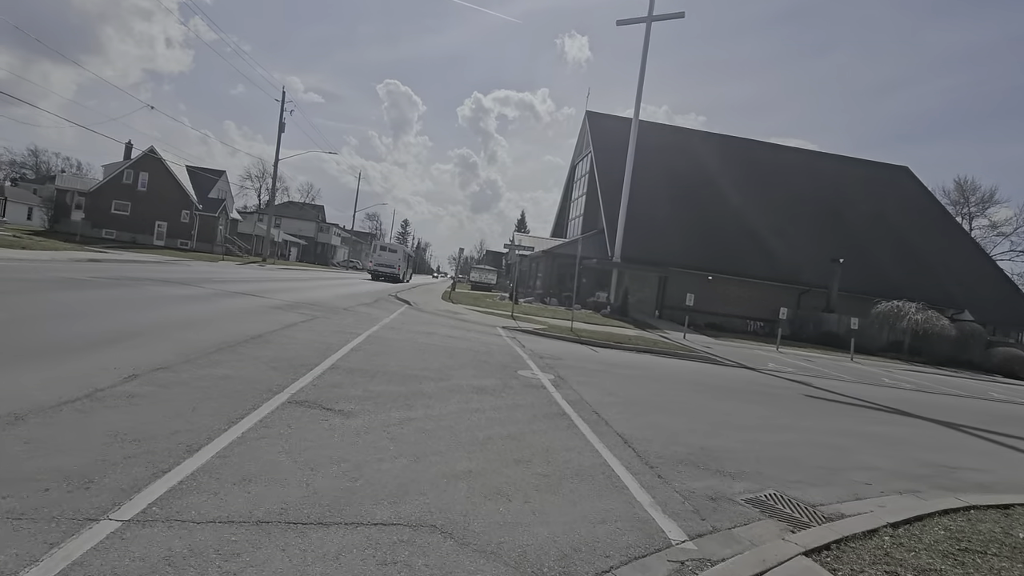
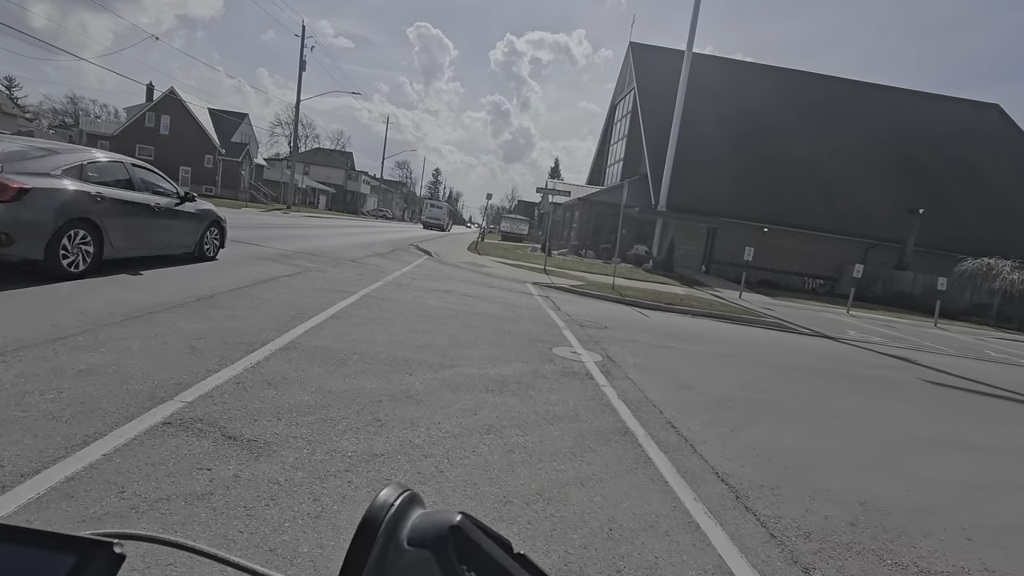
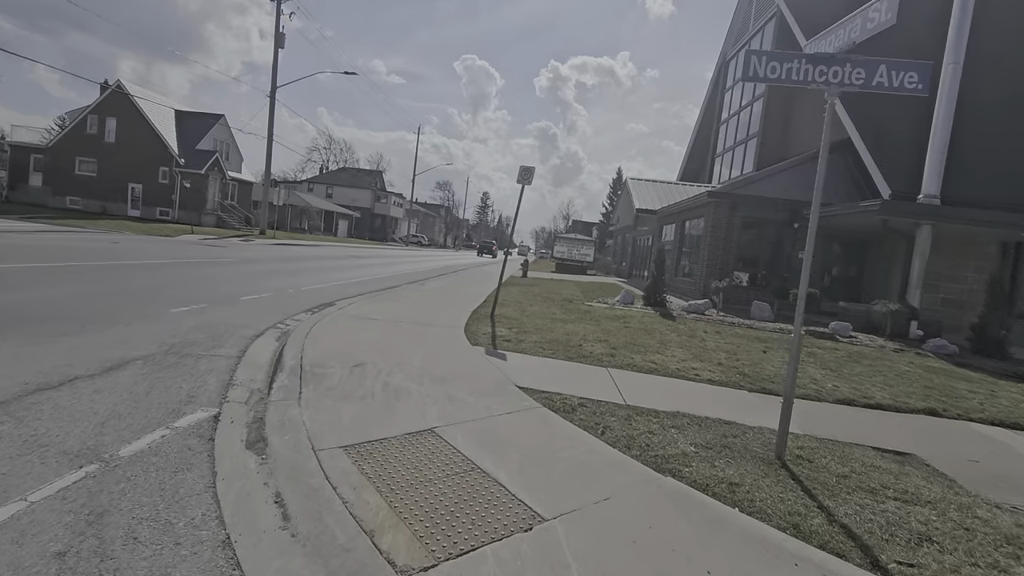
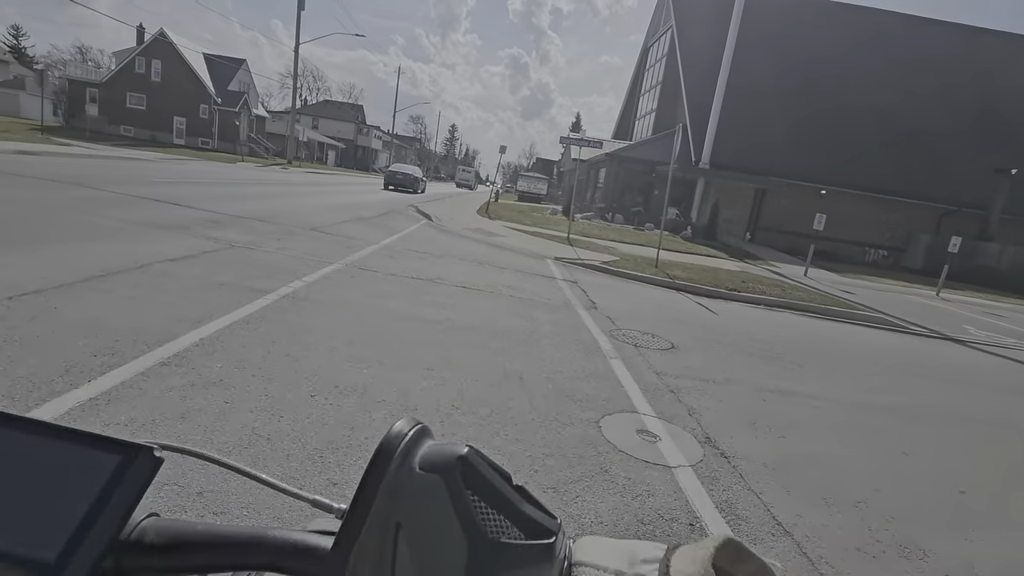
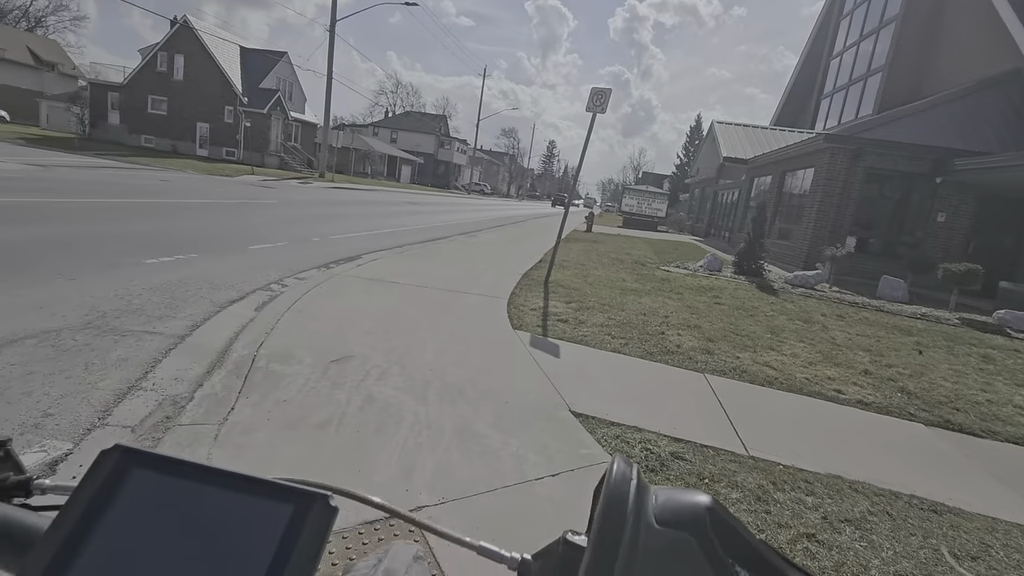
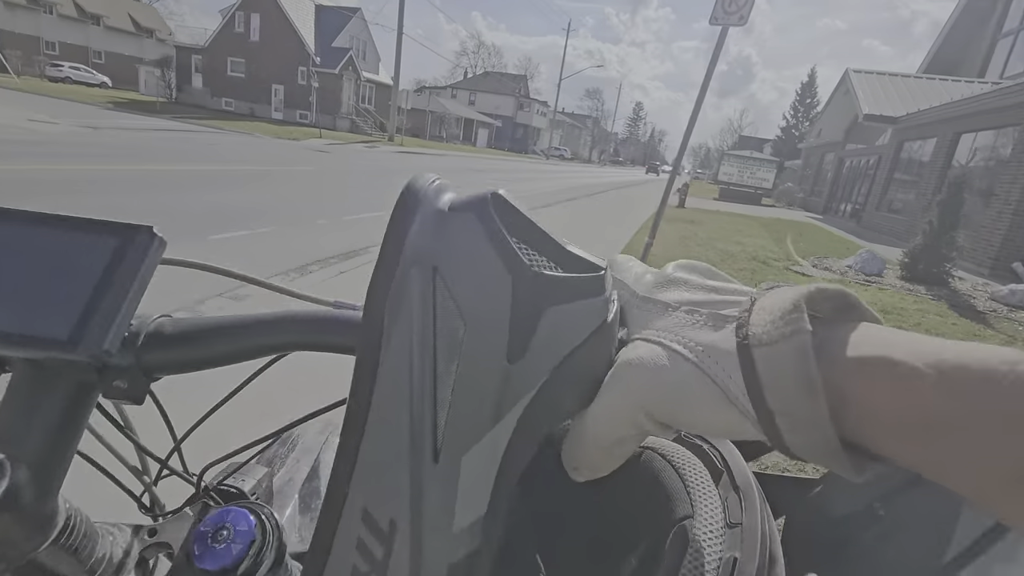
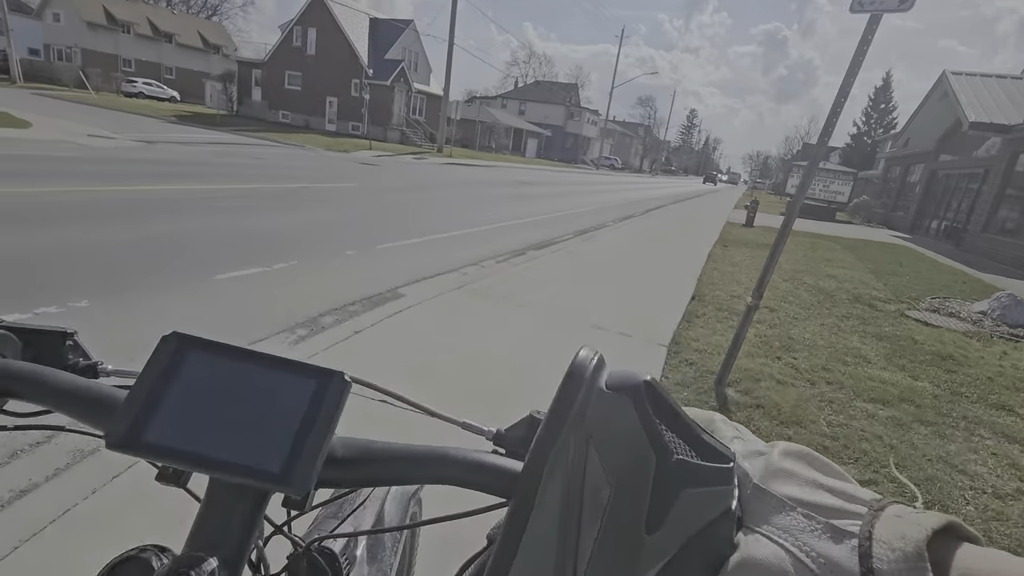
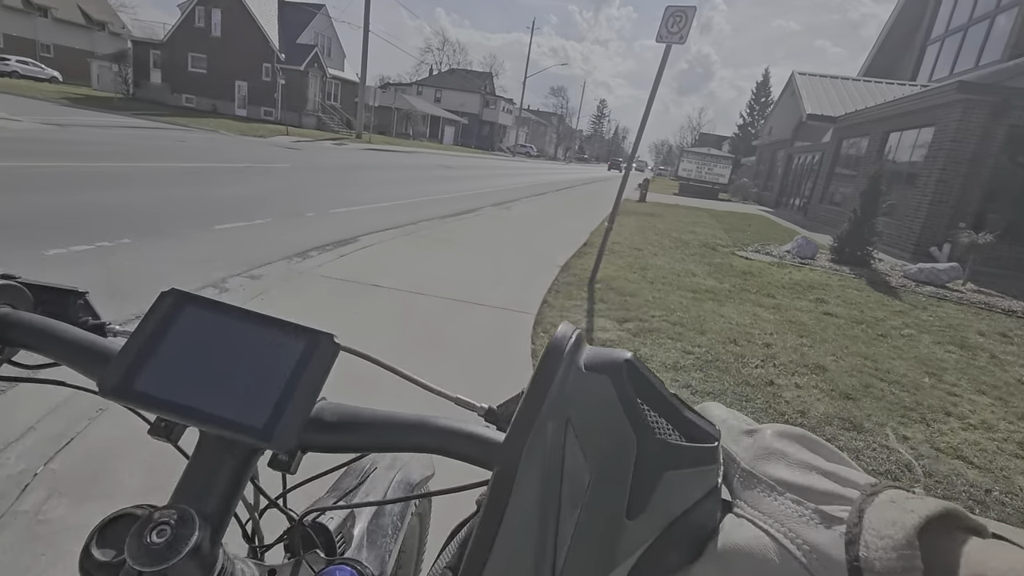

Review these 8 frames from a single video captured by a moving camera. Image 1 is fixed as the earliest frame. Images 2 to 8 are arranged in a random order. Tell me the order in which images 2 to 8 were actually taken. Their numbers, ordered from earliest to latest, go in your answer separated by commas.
2, 4, 3, 5, 8, 6, 7
